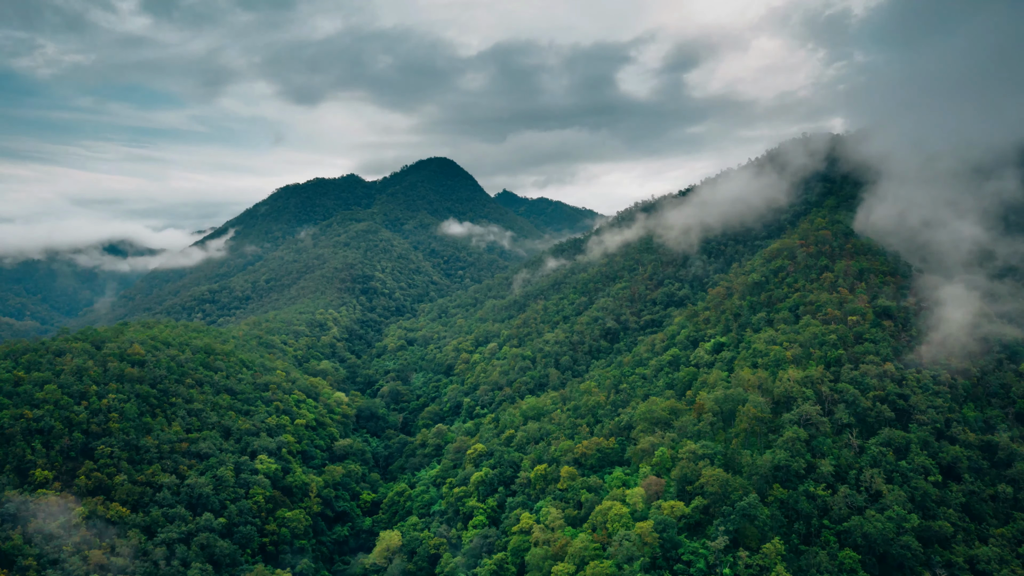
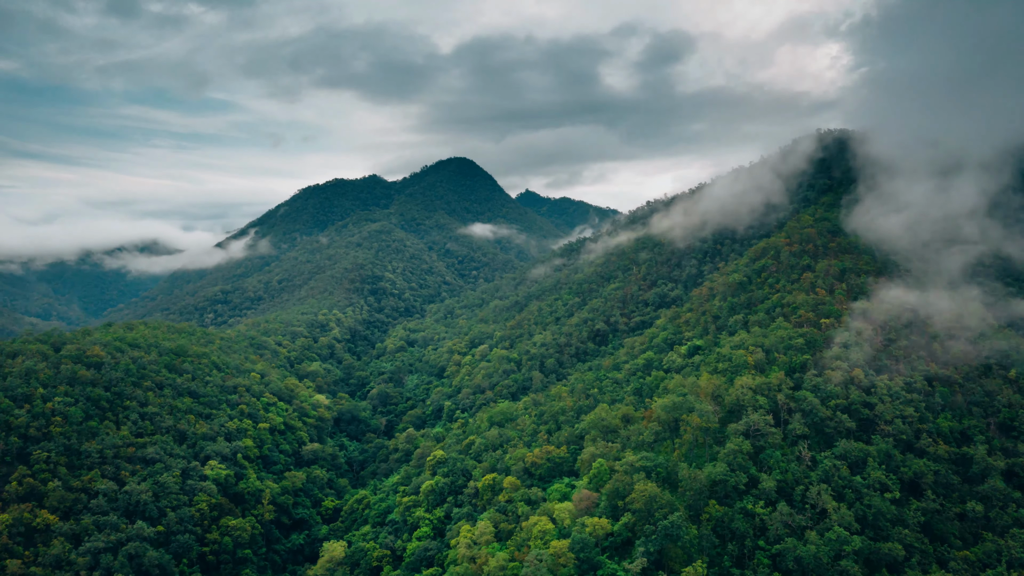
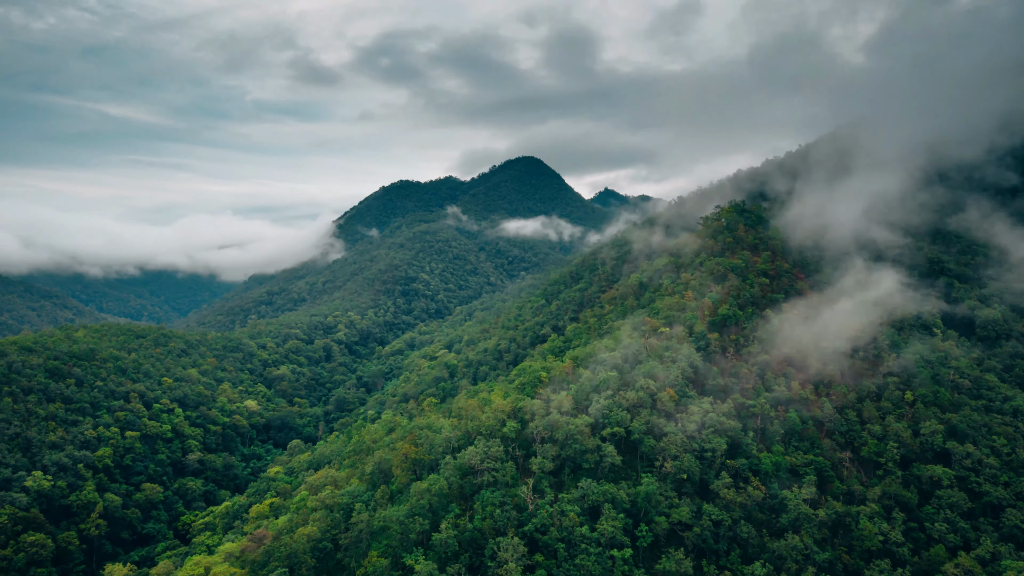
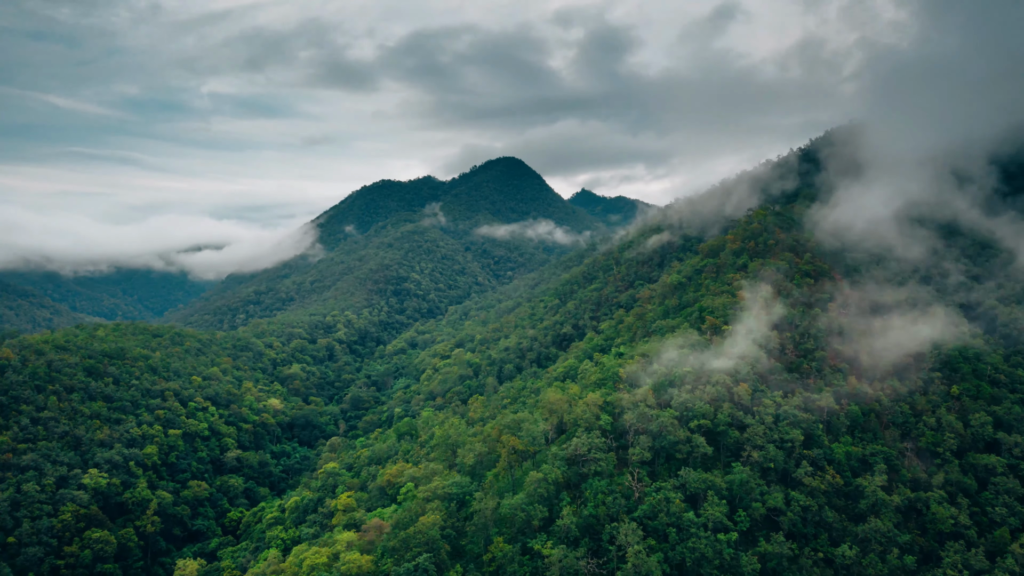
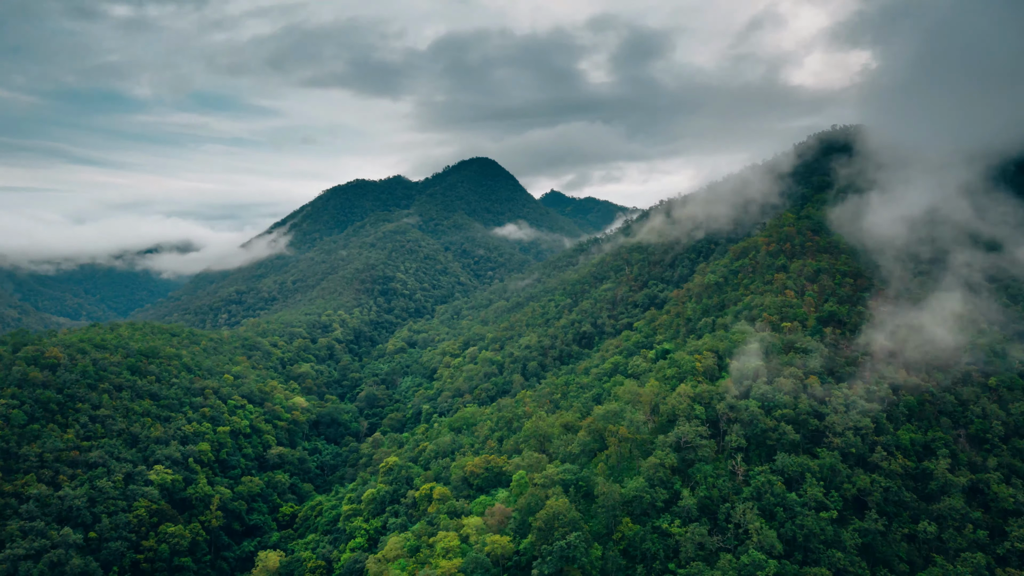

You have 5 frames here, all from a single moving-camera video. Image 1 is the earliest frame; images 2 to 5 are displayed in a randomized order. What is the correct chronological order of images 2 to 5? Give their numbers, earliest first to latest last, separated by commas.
2, 5, 4, 3
